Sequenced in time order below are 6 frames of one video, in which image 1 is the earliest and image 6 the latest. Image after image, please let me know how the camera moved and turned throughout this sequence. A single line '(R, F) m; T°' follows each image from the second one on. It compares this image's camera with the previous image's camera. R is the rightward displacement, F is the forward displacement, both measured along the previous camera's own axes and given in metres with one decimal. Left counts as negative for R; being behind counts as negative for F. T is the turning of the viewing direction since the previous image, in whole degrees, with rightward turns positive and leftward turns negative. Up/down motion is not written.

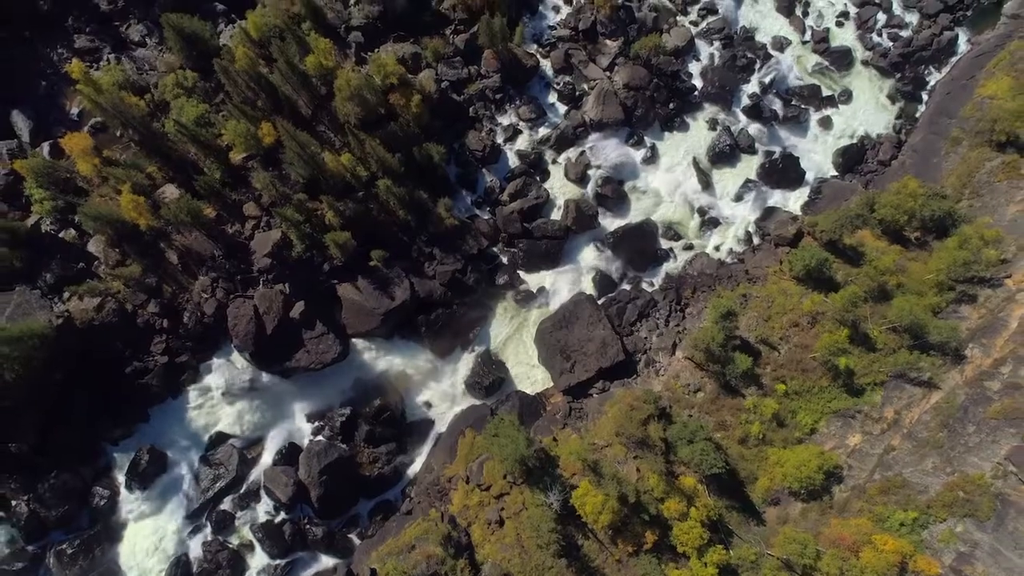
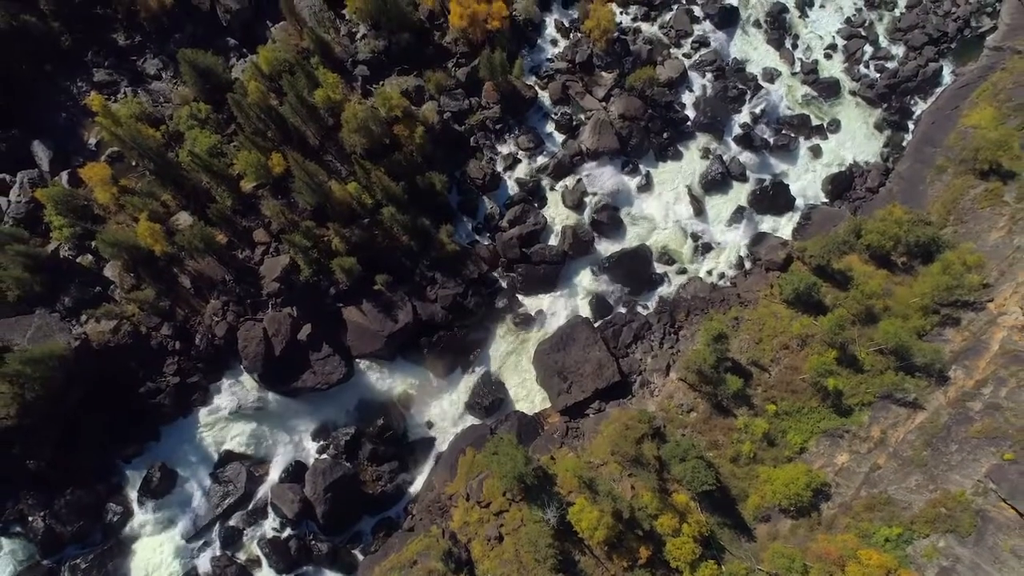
(+0.1, -1.5) m; 0°
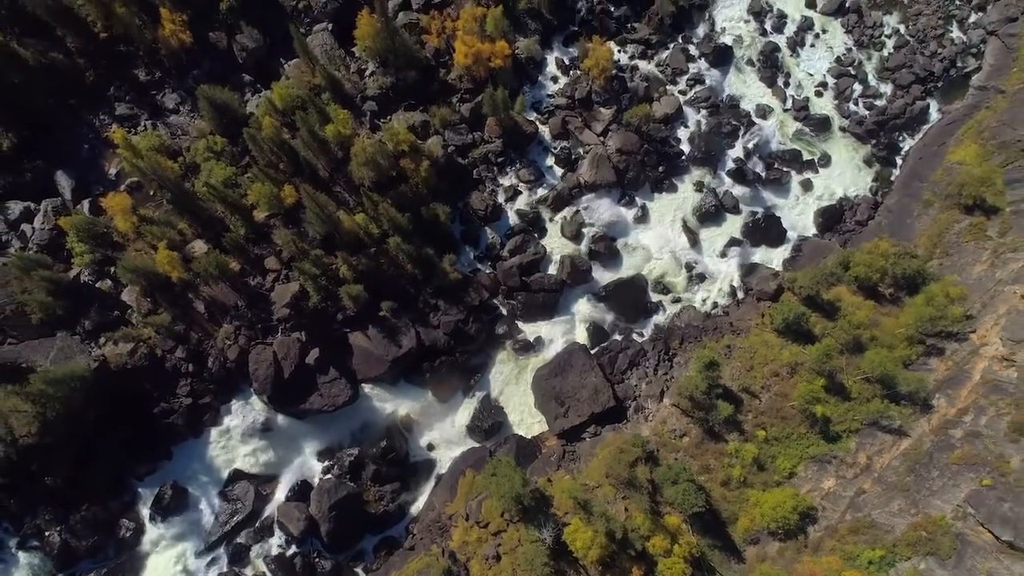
(+0.1, -1.8) m; 0°
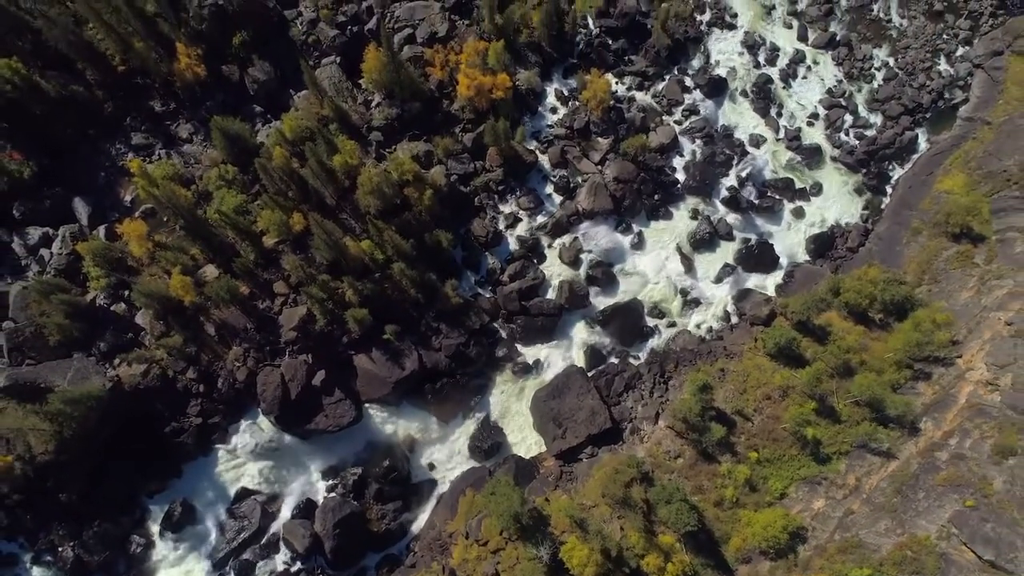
(+0.1, -1.6) m; 0°
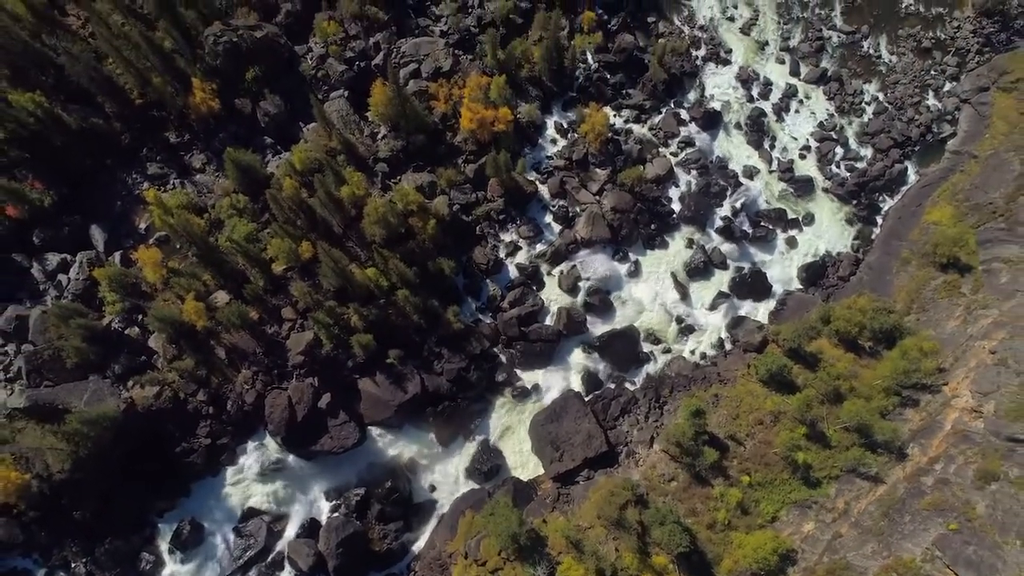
(+0.1, -1.7) m; 0°
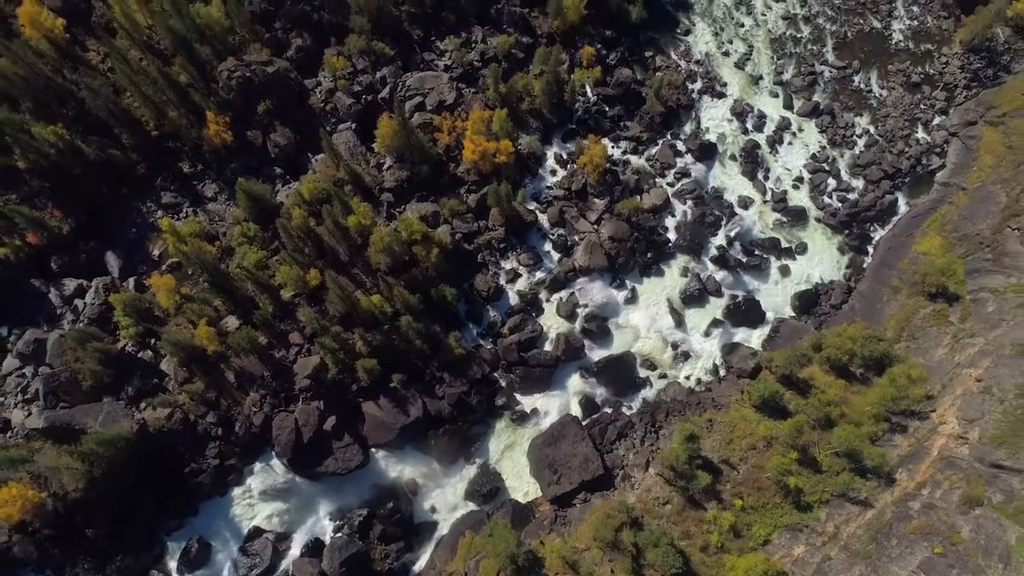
(+0.1, -1.8) m; 0°
